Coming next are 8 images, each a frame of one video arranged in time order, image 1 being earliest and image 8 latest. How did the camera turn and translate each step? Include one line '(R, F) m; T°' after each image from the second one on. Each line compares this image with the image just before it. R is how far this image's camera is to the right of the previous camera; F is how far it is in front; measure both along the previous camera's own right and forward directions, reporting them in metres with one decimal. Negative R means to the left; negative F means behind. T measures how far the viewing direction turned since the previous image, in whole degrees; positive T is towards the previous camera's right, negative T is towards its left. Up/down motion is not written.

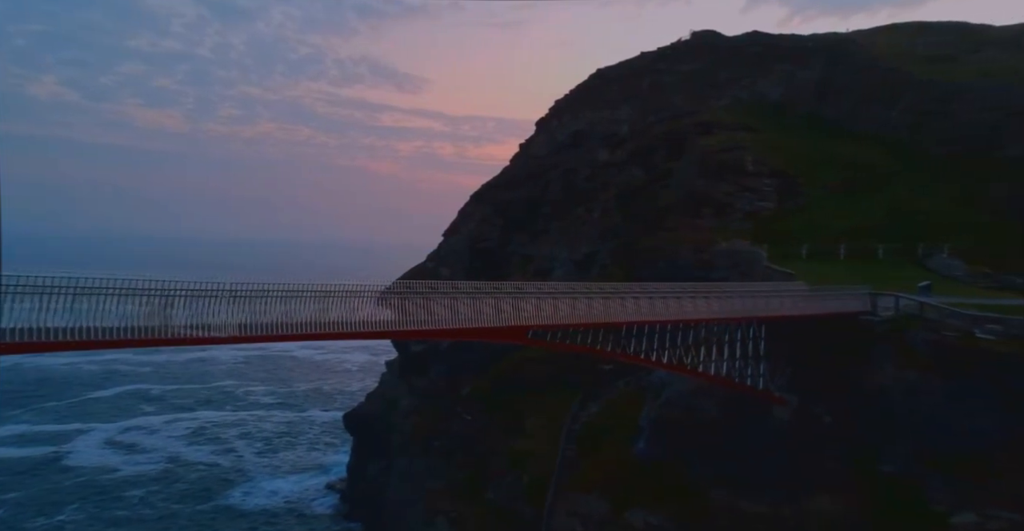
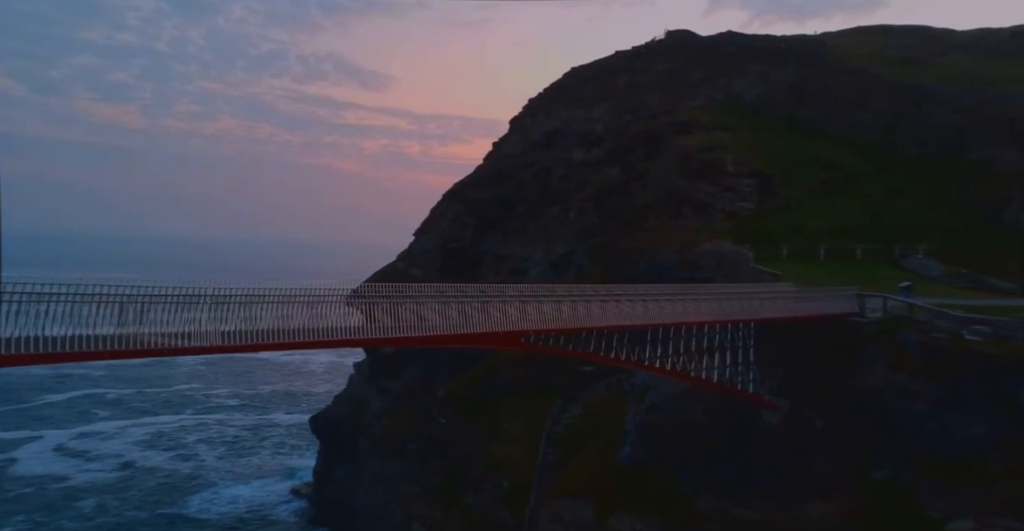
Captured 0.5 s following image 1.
(-0.5, +0.9) m; +3°
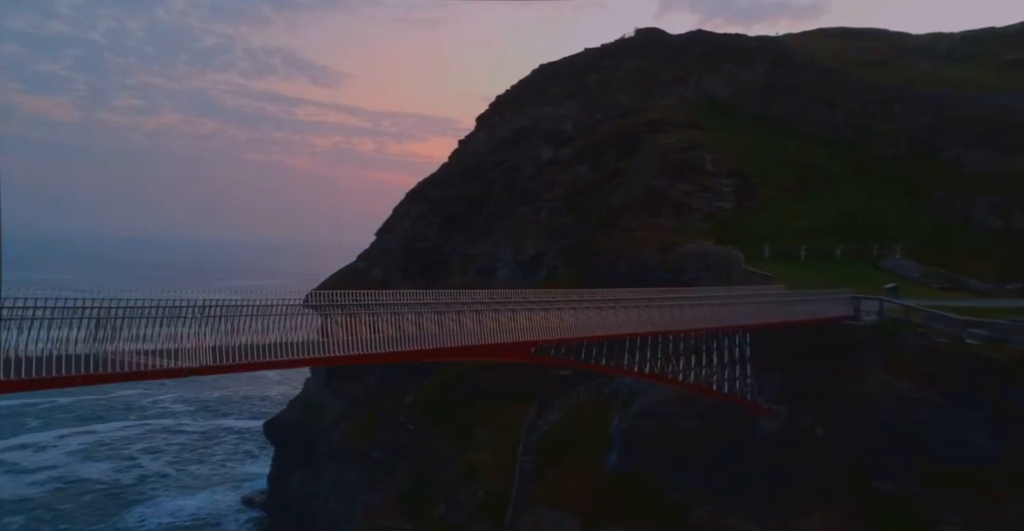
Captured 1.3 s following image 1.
(-1.0, +1.2) m; +4°
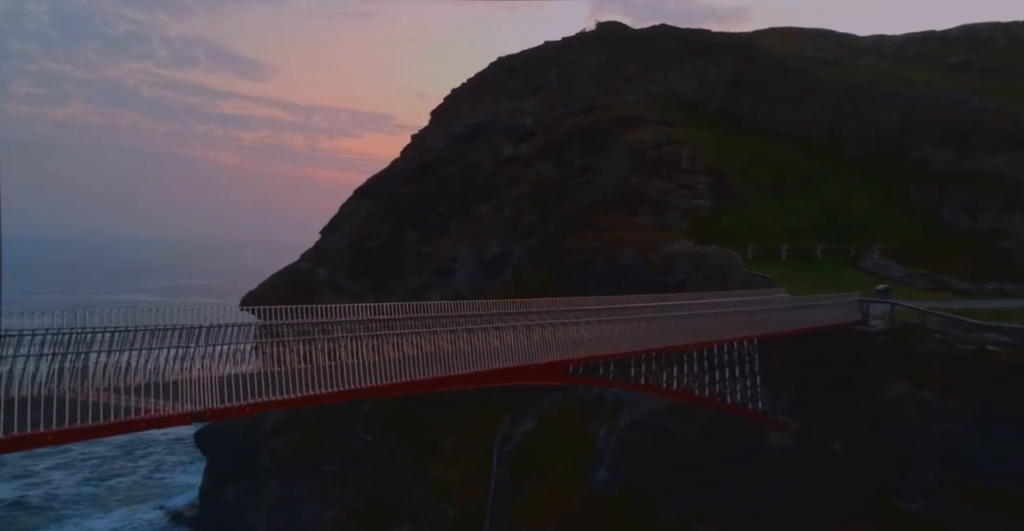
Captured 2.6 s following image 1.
(-1.5, +2.1) m; +5°
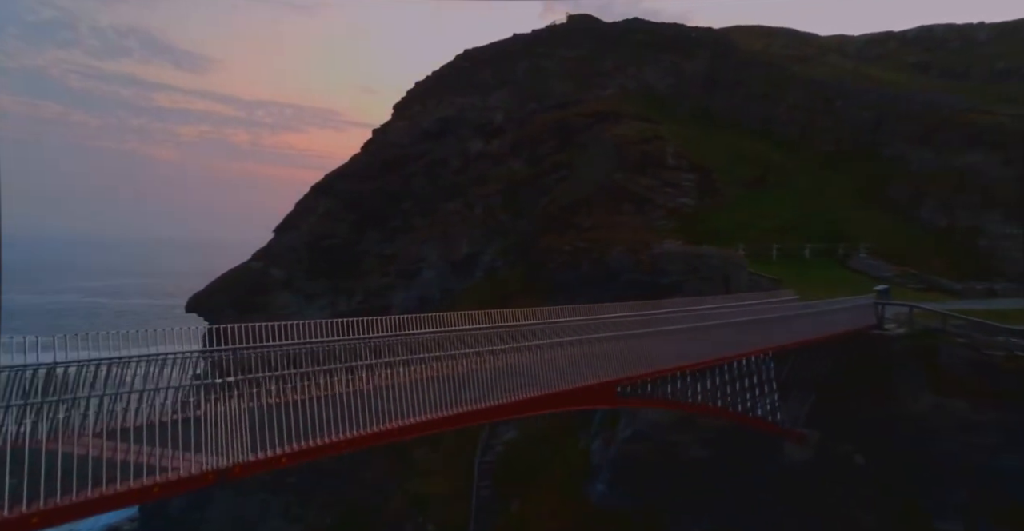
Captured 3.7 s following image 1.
(-1.3, +1.8) m; +4°
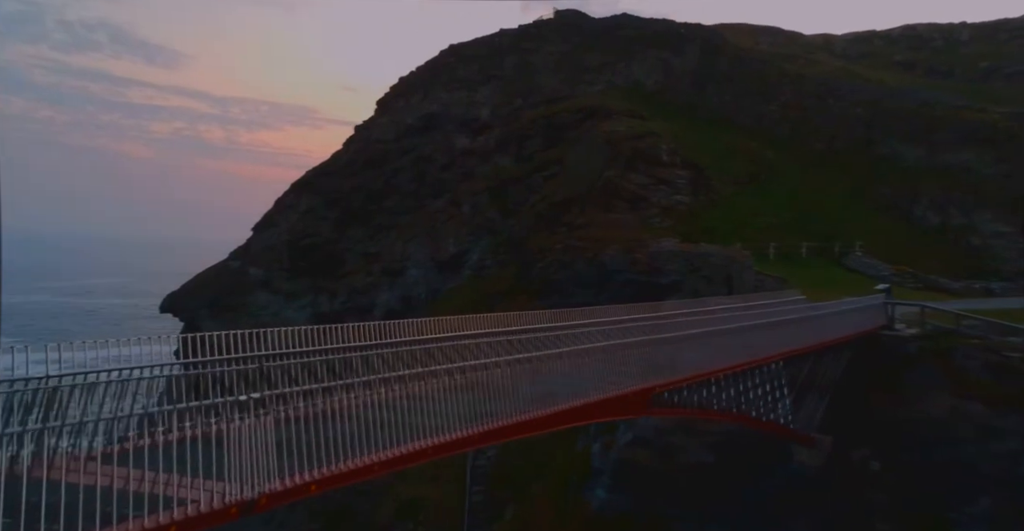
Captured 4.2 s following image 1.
(-0.6, +0.9) m; +2°
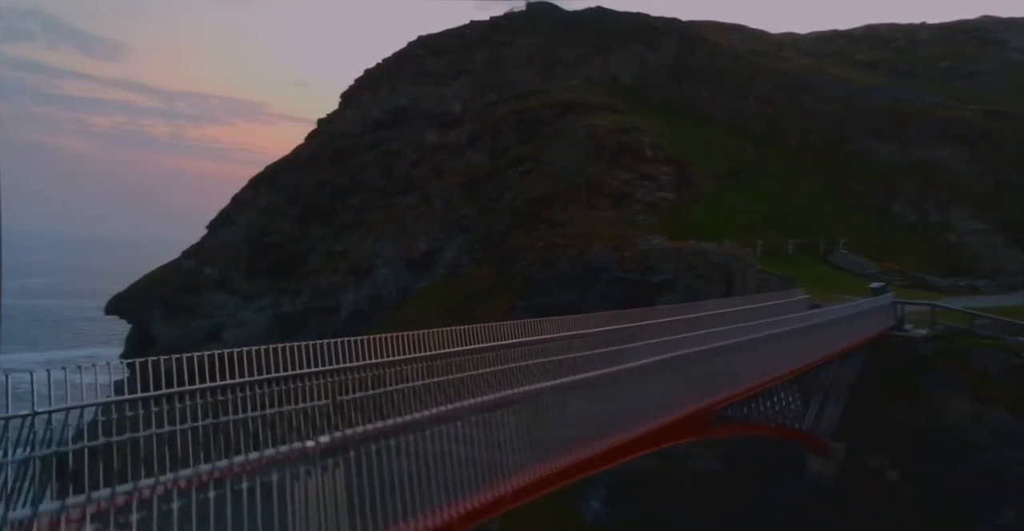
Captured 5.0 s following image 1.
(-1.0, +1.3) m; +4°
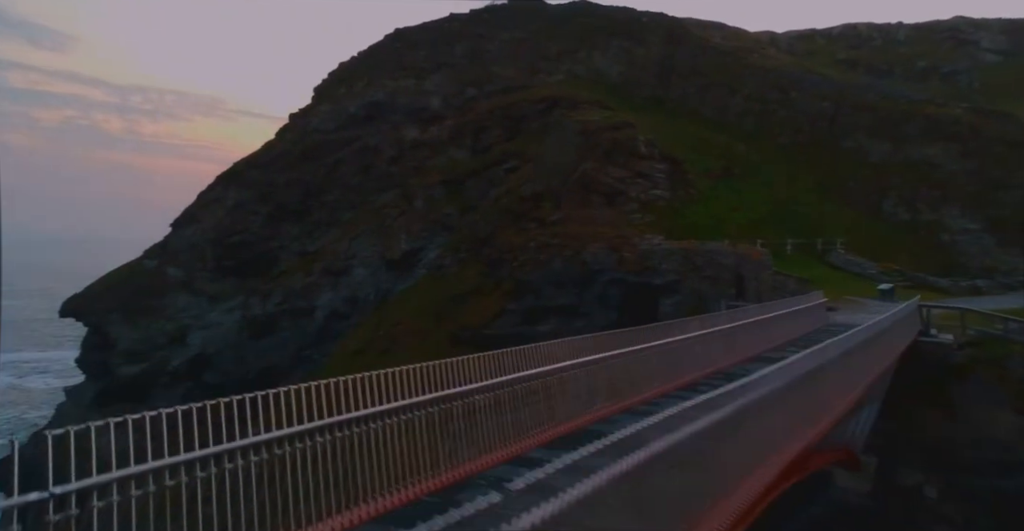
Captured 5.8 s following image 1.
(-1.0, +1.3) m; +3°
